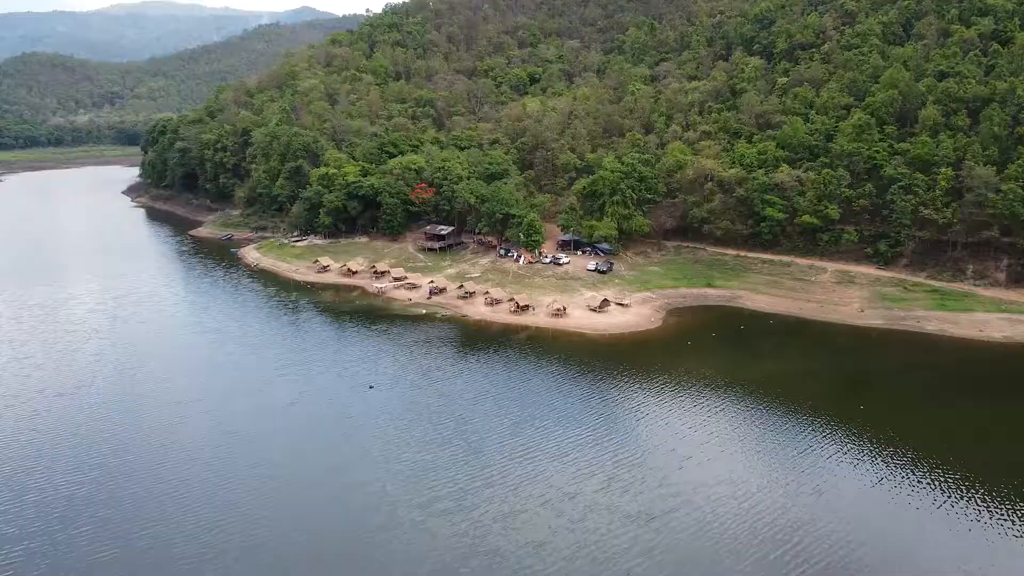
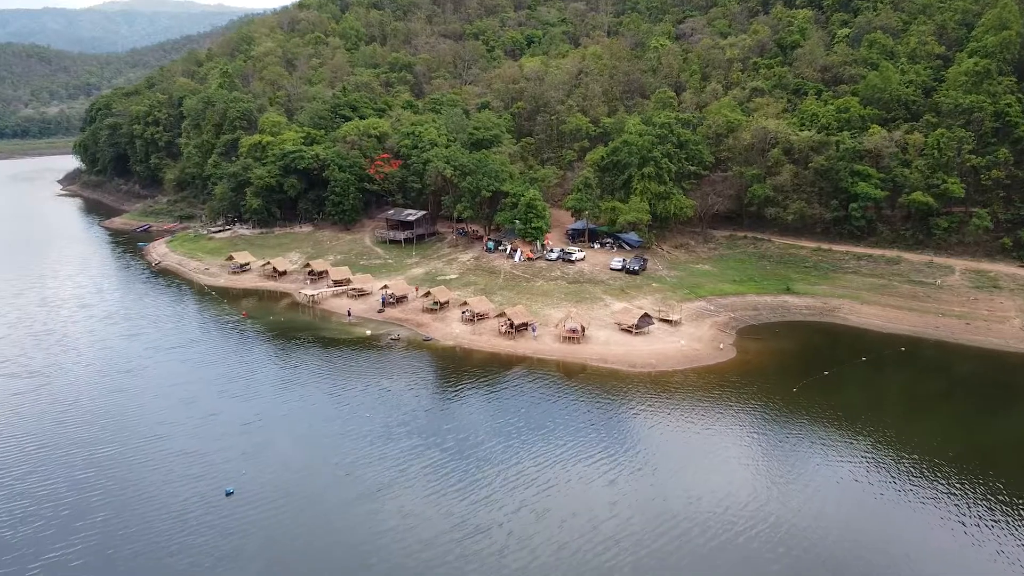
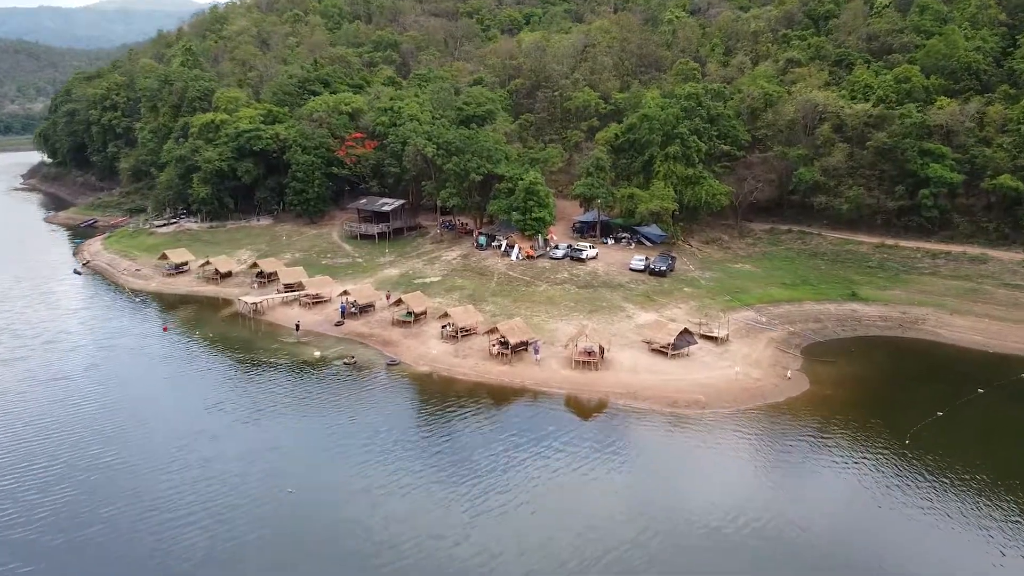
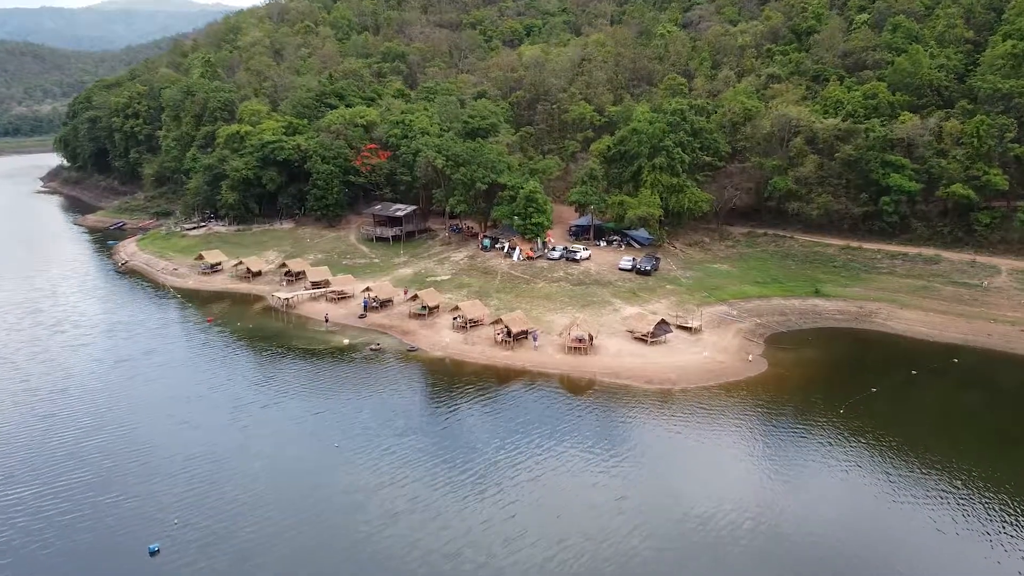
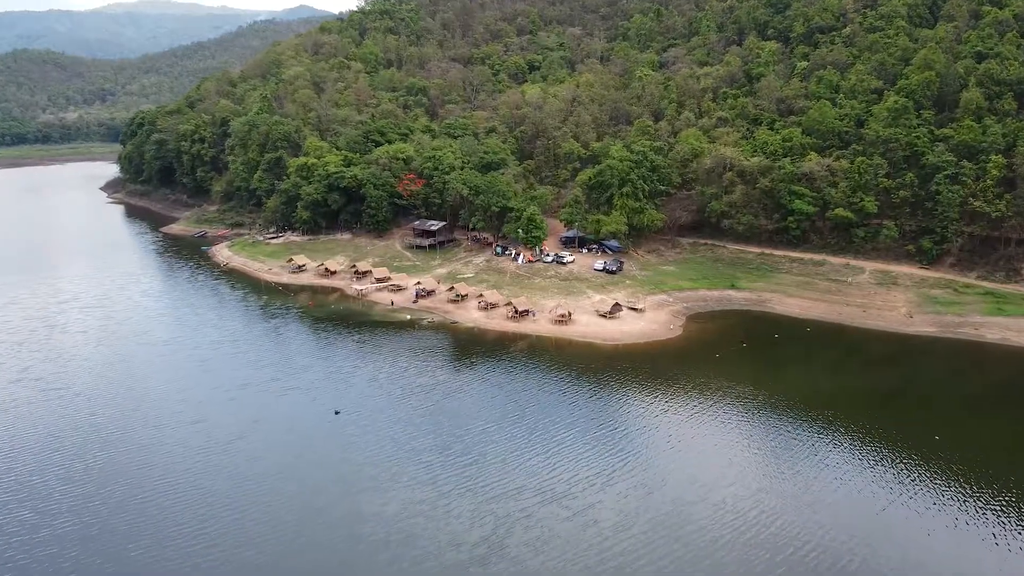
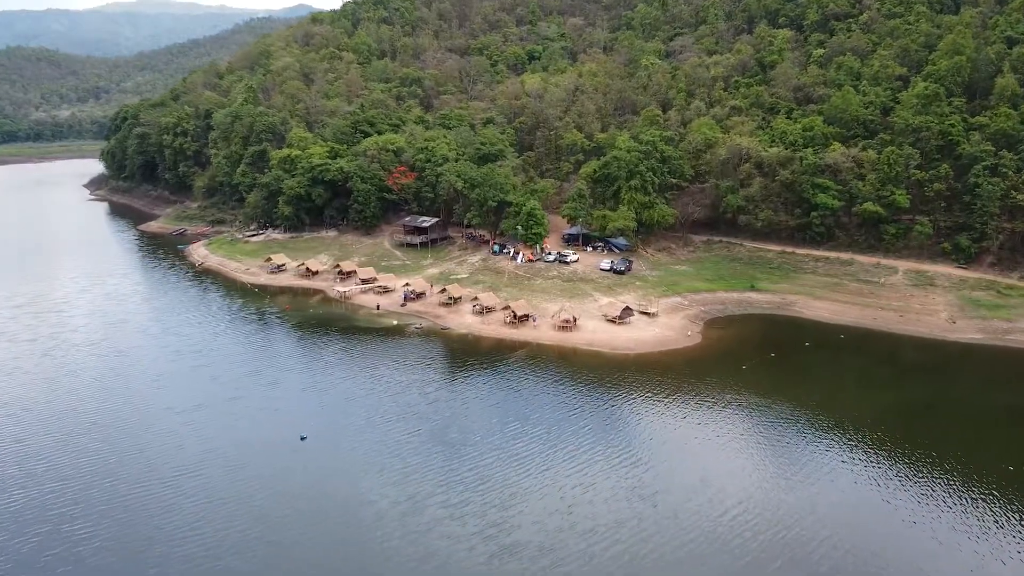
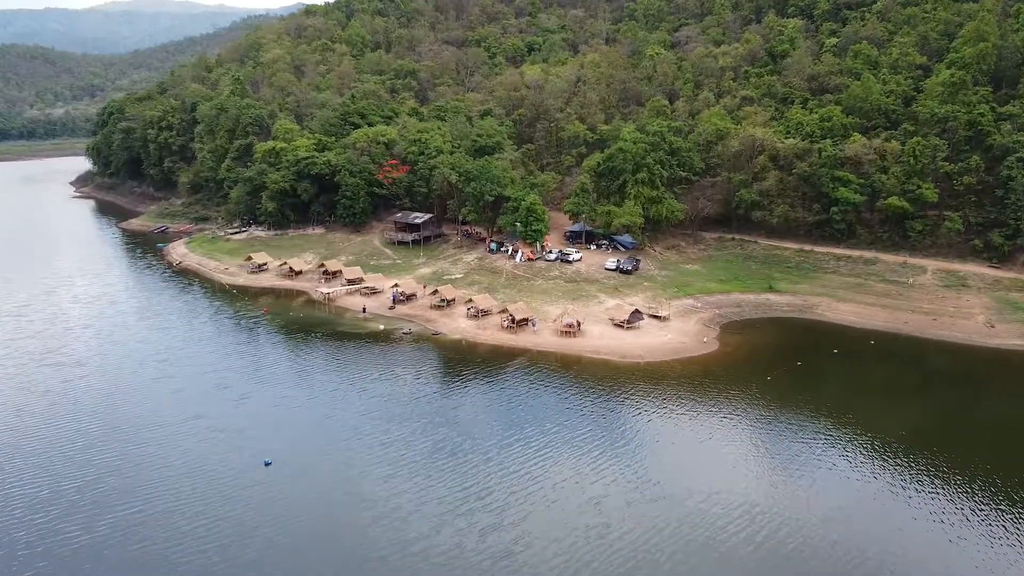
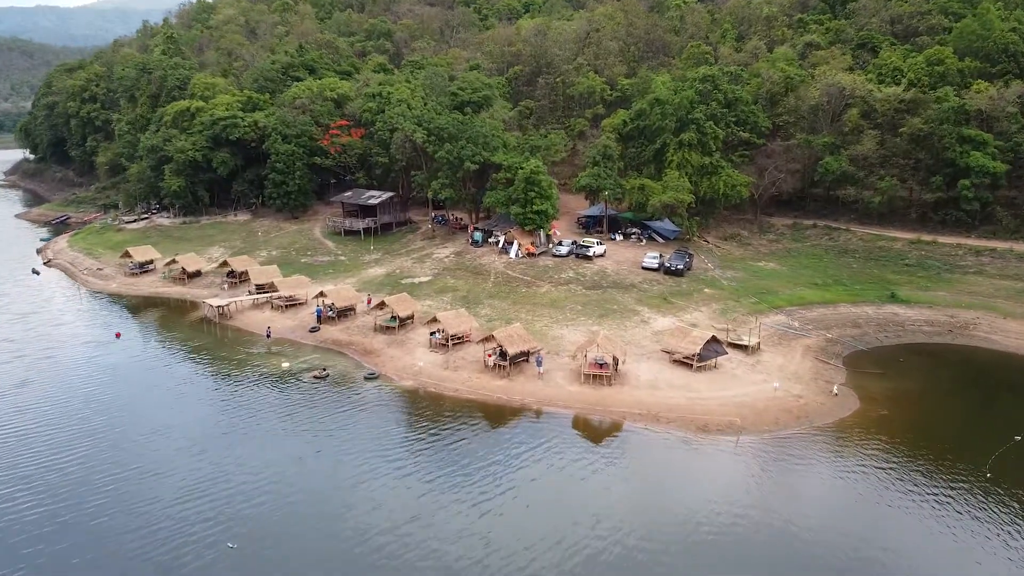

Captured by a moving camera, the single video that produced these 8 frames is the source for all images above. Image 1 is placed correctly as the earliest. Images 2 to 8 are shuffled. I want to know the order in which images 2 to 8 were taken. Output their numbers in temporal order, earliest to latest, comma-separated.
5, 6, 7, 2, 4, 3, 8
